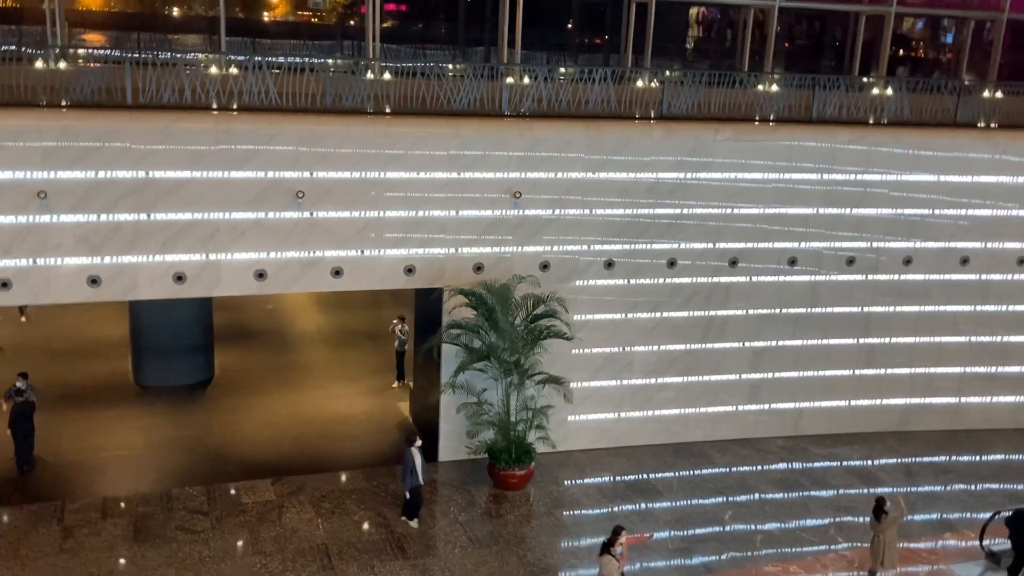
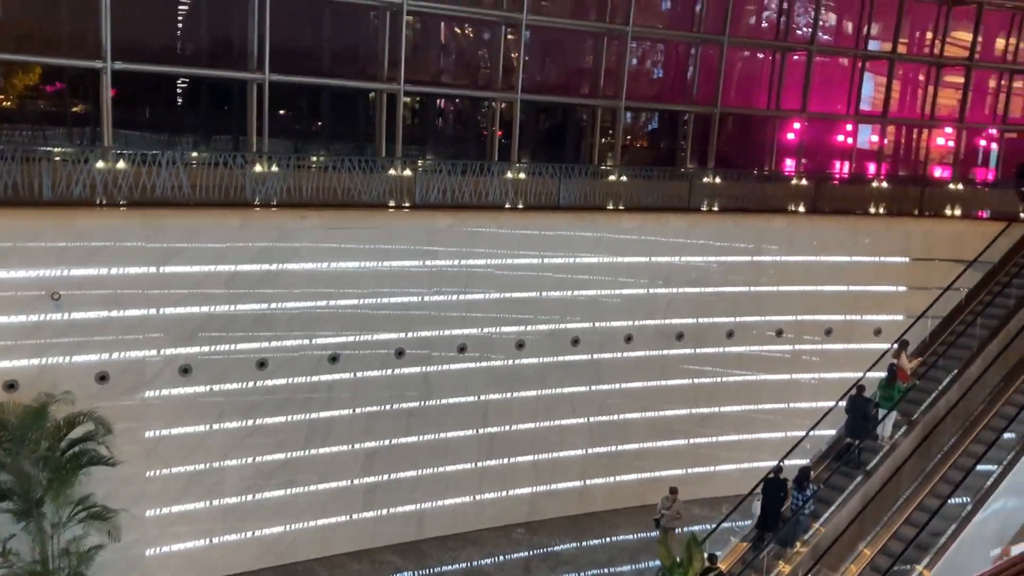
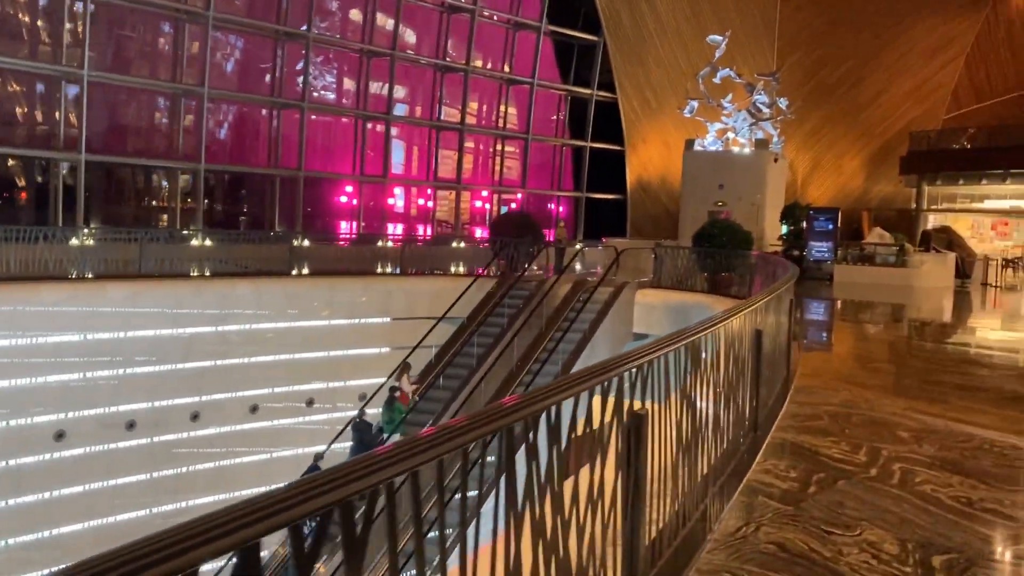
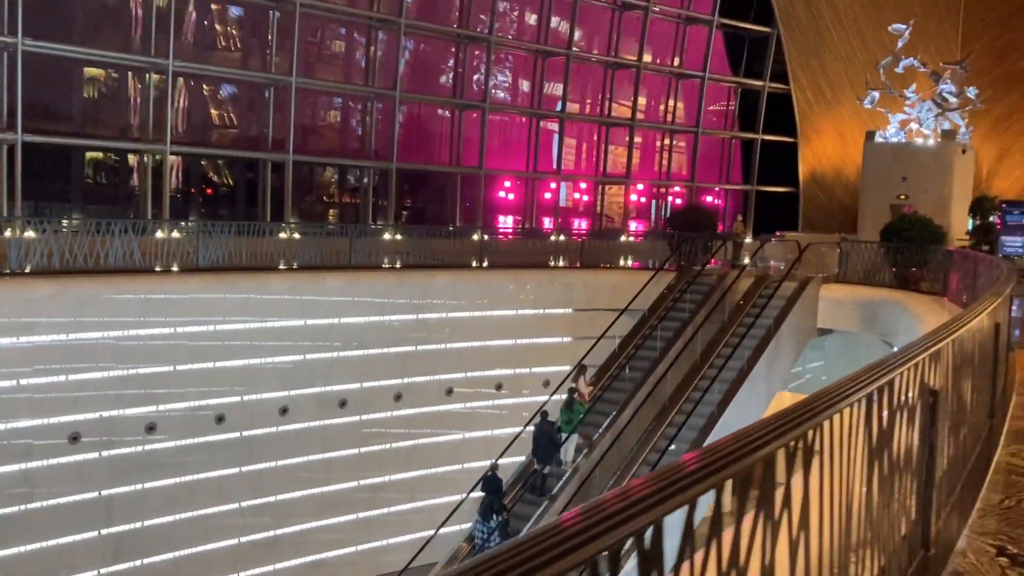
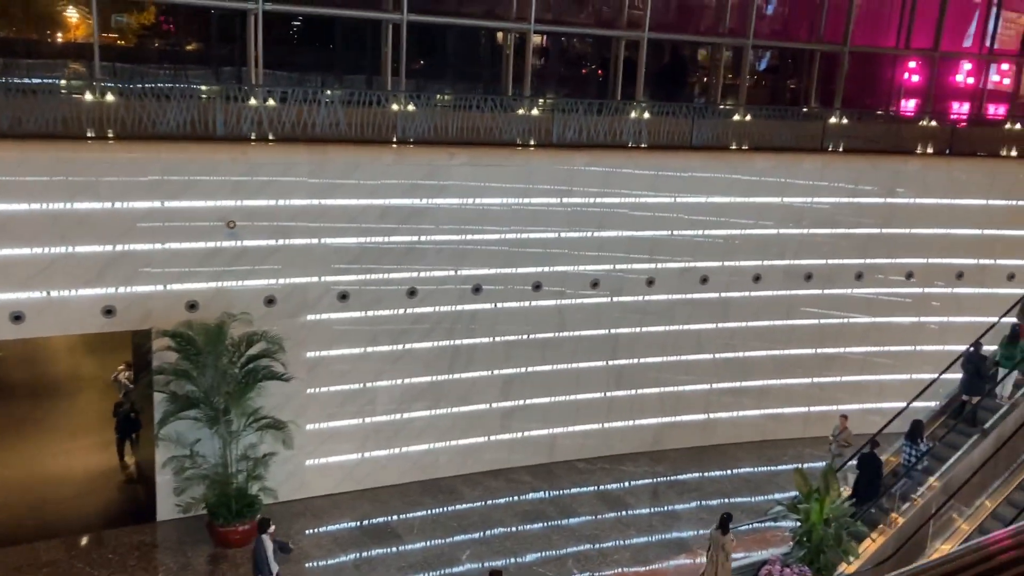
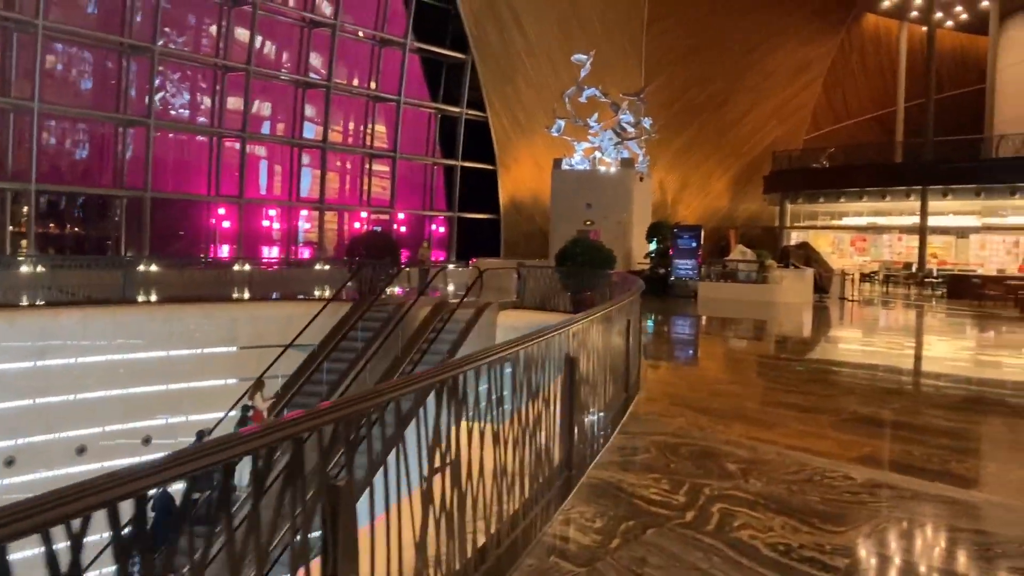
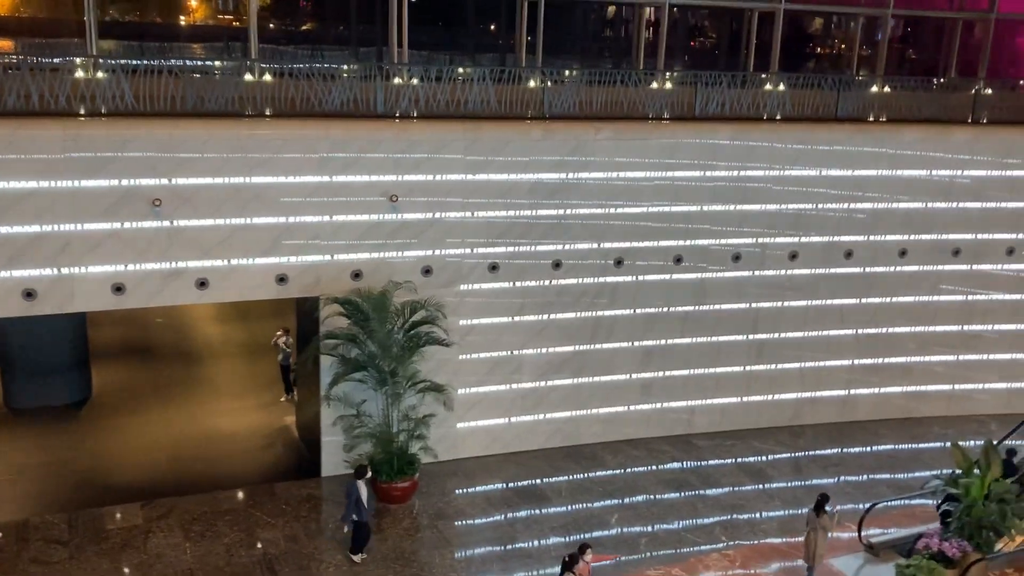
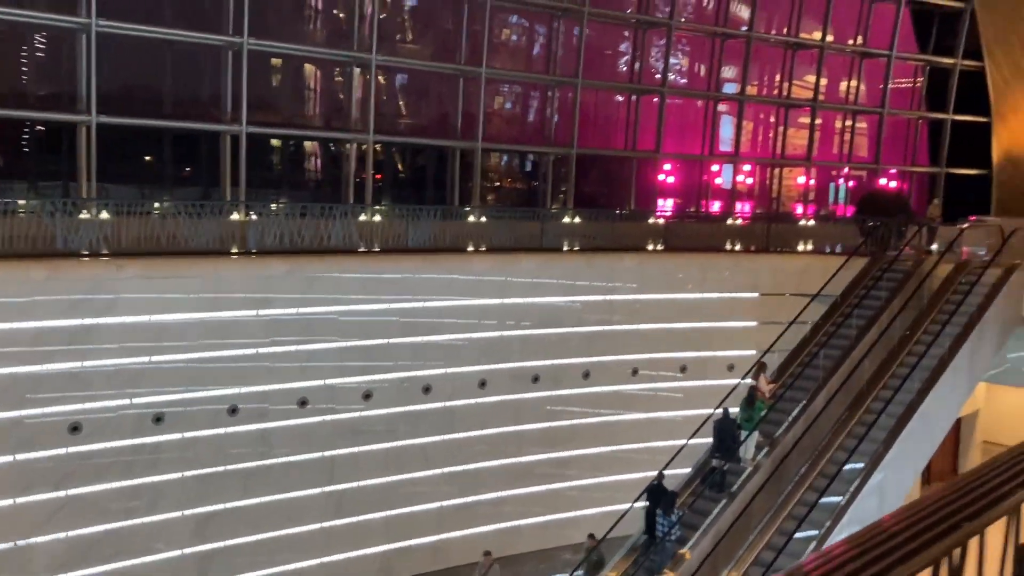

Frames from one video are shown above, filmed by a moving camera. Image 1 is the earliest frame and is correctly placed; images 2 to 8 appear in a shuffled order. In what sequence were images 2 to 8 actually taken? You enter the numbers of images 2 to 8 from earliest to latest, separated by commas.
7, 5, 2, 8, 4, 3, 6
